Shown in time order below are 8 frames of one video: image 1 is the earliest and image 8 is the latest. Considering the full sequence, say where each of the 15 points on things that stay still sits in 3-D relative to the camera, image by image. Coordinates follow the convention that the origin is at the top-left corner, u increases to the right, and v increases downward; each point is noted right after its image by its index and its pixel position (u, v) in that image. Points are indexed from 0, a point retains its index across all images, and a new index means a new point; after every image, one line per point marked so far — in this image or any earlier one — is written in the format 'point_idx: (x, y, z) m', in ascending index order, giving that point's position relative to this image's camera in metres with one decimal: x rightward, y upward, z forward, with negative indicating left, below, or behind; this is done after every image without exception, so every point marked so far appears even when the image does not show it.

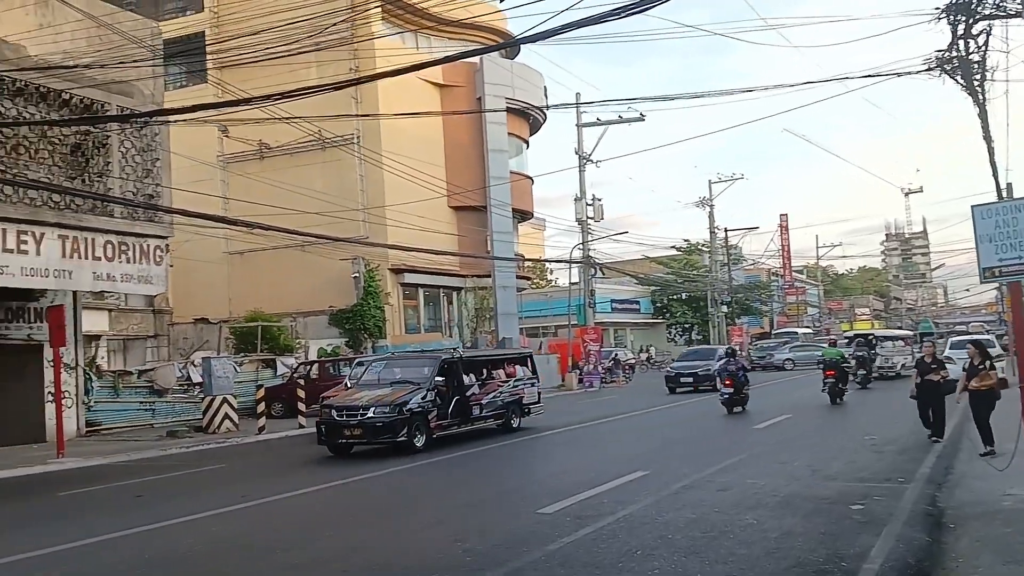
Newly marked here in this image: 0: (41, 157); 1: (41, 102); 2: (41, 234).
0: (-10.5, +2.9, +19.8) m
1: (-10.7, +4.2, +20.2) m
2: (-10.3, +1.2, +19.4) m
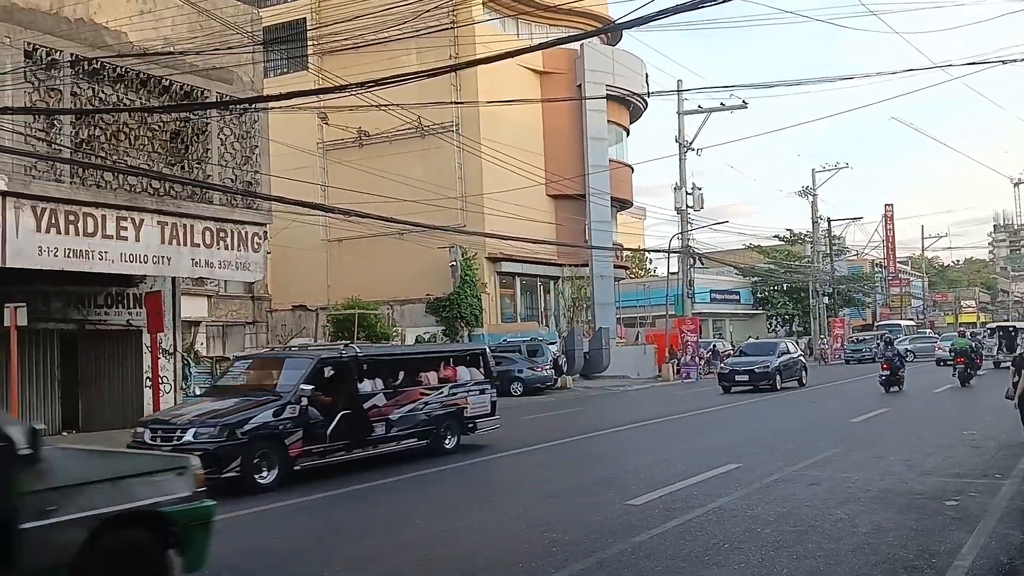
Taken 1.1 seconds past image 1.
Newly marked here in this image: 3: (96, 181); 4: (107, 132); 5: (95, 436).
0: (-8.3, +3.3, +20.1) m
1: (-8.4, +4.6, +20.4) m
2: (-8.2, +1.5, +19.7) m
3: (-8.9, +2.3, +19.1) m
4: (-8.8, +3.4, +19.4) m
5: (-8.7, -3.2, +18.9) m
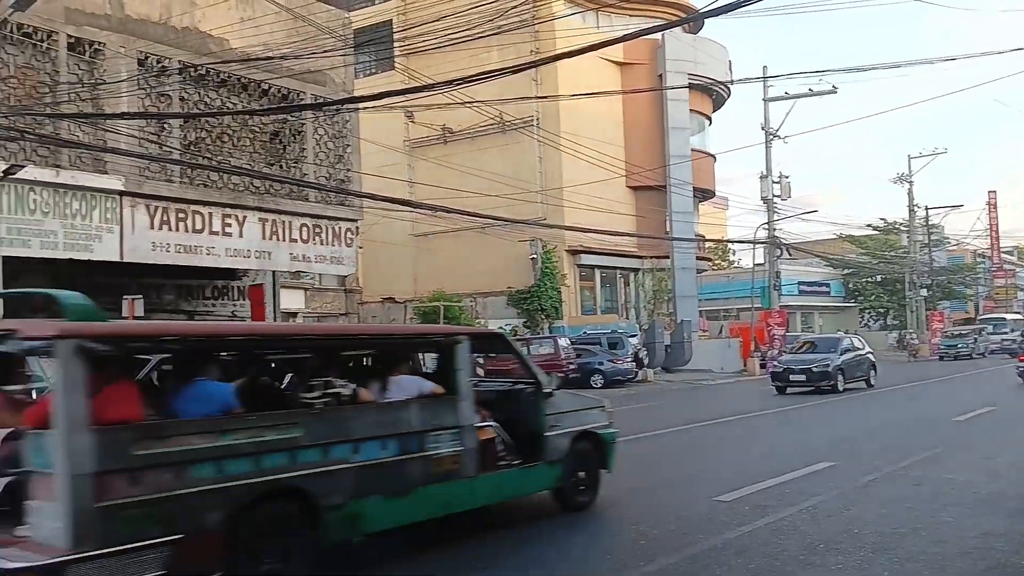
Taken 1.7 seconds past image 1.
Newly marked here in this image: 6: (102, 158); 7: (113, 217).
0: (-6.4, +3.4, +21.2) m
1: (-6.5, +4.7, +21.6) m
2: (-6.3, +1.6, +20.8) m
3: (-7.1, +2.4, +20.3) m
4: (-6.9, +3.6, +20.6) m
5: (-6.8, -3.0, +20.1) m
6: (-8.5, +2.7, +18.6) m
7: (-8.3, +1.5, +18.4) m
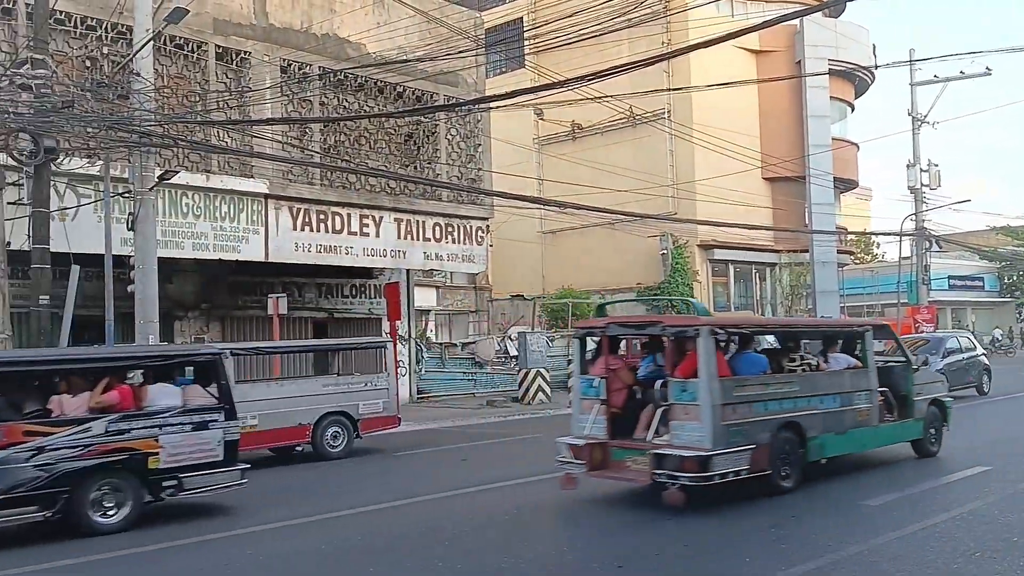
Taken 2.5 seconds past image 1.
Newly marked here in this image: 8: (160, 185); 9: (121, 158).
0: (-3.2, +3.5, +21.8) m
1: (-3.3, +4.8, +22.2) m
2: (-3.2, +1.7, +21.4) m
3: (-4.0, +2.5, +21.1) m
4: (-3.8, +3.6, +21.3) m
5: (-3.9, -3.0, +20.8) m
6: (-5.8, +2.7, +19.5) m
7: (-5.5, +1.5, +19.3) m
8: (-6.9, +2.0, +17.5) m
9: (-8.3, +2.8, +18.8) m
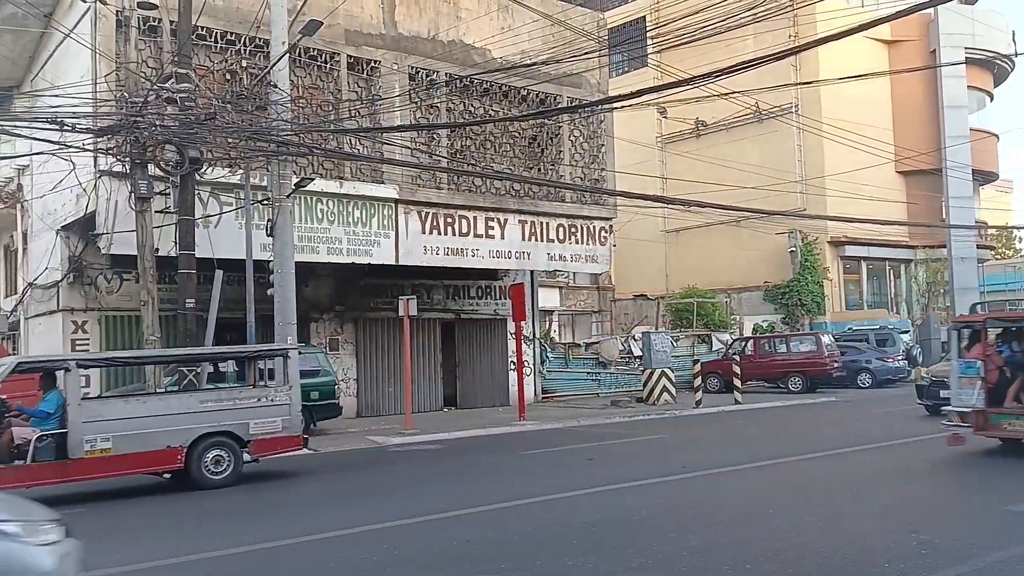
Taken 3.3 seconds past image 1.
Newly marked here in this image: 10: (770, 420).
0: (-0.2, +3.4, +22.1) m
1: (-0.2, +4.8, +22.5) m
2: (-0.2, +1.7, +21.7) m
3: (-1.1, +2.5, +21.5) m
4: (-0.9, +3.6, +21.6) m
5: (-0.9, -3.0, +21.2) m
6: (-3.0, +2.7, +20.2) m
7: (-2.8, +1.4, +19.9) m
8: (-4.4, +2.0, +18.4) m
9: (-5.6, +2.7, +19.8) m
10: (+5.7, -2.9, +19.8) m
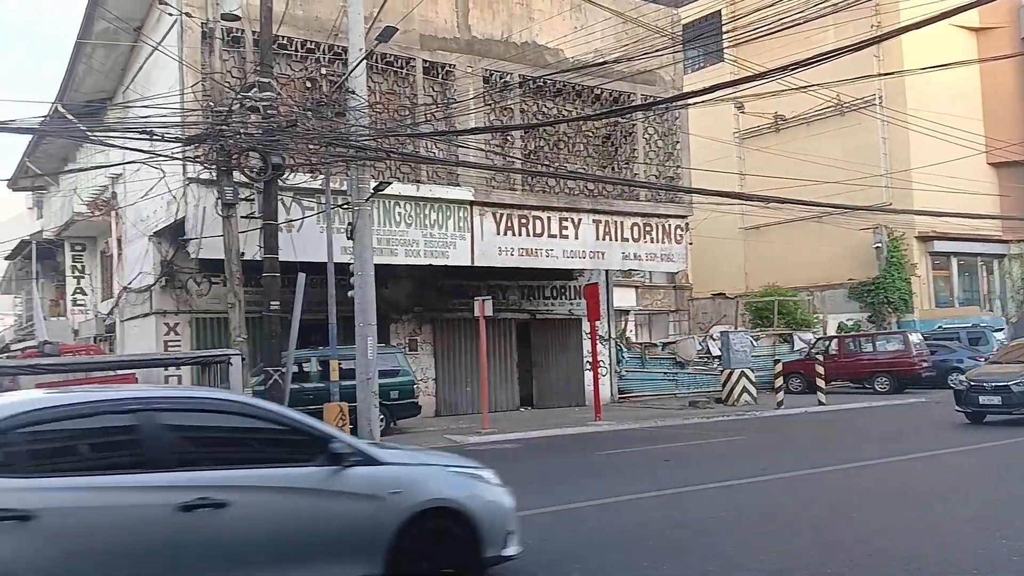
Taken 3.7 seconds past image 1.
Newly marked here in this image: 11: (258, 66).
0: (+1.7, +3.4, +22.1) m
1: (+1.6, +4.8, +22.5) m
2: (+1.6, +1.7, +21.7) m
3: (+0.7, +2.4, +21.5) m
4: (+0.9, +3.6, +21.7) m
5: (+0.9, -3.0, +21.3) m
6: (-1.3, +2.7, +20.4) m
7: (-1.1, +1.4, +20.1) m
8: (-2.9, +1.9, +18.7) m
9: (-3.9, +2.6, +20.3) m
10: (+7.4, -2.9, +19.2) m
11: (-5.2, +4.6, +18.4) m
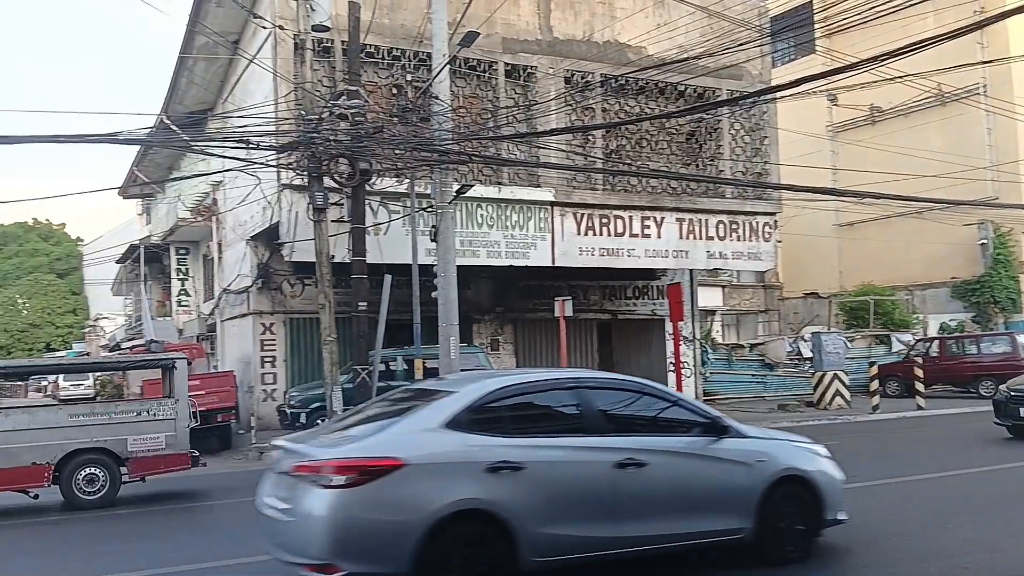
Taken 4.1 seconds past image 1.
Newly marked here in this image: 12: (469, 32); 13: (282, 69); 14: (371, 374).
0: (+3.7, +3.4, +21.8) m
1: (+3.7, +4.8, +22.2) m
2: (+3.6, +1.7, +21.4) m
3: (+2.7, +2.4, +21.4) m
4: (+2.9, +3.6, +21.5) m
5: (+2.9, -3.0, +21.1) m
6: (+0.5, +2.7, +20.5) m
7: (+0.7, +1.4, +20.2) m
8: (-1.2, +1.9, +19.0) m
9: (-2.1, +2.6, +20.7) m
10: (+9.0, -2.9, +18.3) m
11: (-3.6, +4.5, +19.0) m
12: (-1.0, +5.3, +18.5) m
13: (-5.1, +4.9, +19.8) m
14: (-3.0, -1.8, +18.6) m
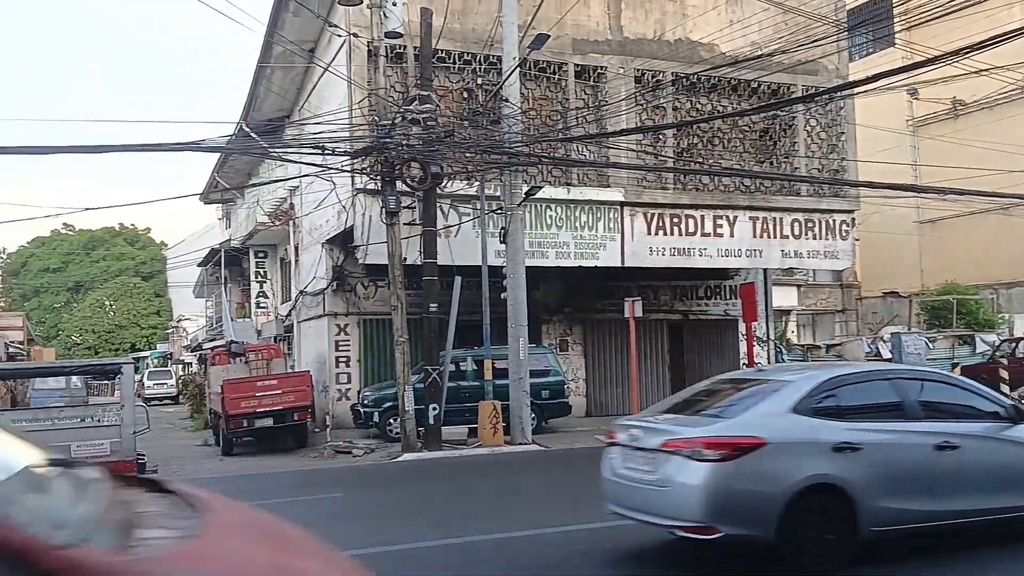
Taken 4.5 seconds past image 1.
0: (+5.4, +3.4, +21.5) m
1: (+5.4, +4.8, +21.9) m
2: (+5.3, +1.7, +21.1) m
3: (+4.3, +2.4, +21.2) m
4: (+4.6, +3.6, +21.3) m
5: (+4.5, -3.0, +20.9) m
6: (+2.1, +2.6, +20.5) m
7: (+2.3, +1.4, +20.2) m
8: (+0.3, +1.9, +19.1) m
9: (-0.4, +2.6, +20.8) m
10: (+10.4, -2.8, +17.6) m
11: (-2.1, +4.5, +19.2) m
12: (+0.5, +5.3, +18.5) m
13: (-3.6, +4.8, +20.2) m
14: (-1.5, -1.8, +18.8) m
